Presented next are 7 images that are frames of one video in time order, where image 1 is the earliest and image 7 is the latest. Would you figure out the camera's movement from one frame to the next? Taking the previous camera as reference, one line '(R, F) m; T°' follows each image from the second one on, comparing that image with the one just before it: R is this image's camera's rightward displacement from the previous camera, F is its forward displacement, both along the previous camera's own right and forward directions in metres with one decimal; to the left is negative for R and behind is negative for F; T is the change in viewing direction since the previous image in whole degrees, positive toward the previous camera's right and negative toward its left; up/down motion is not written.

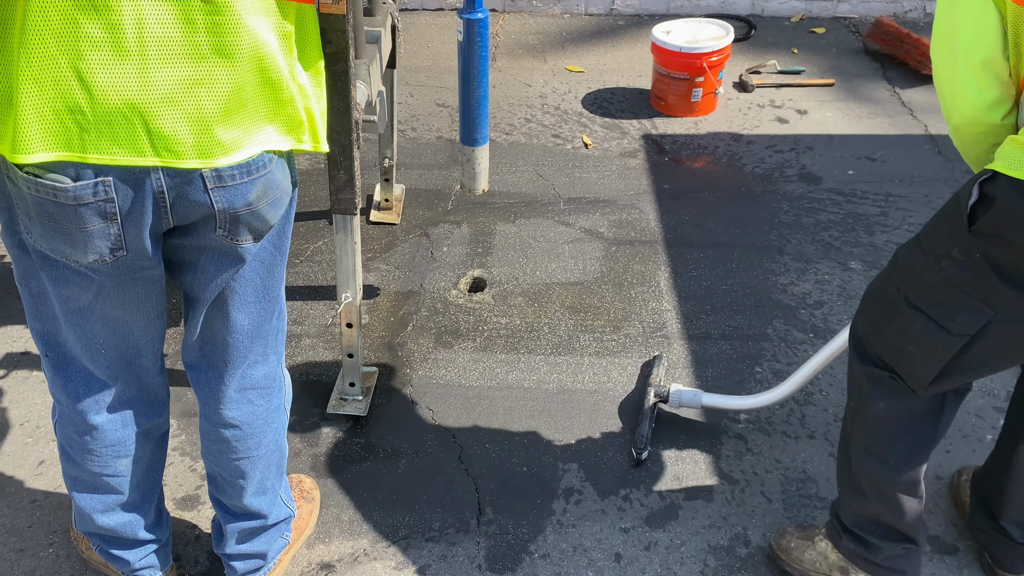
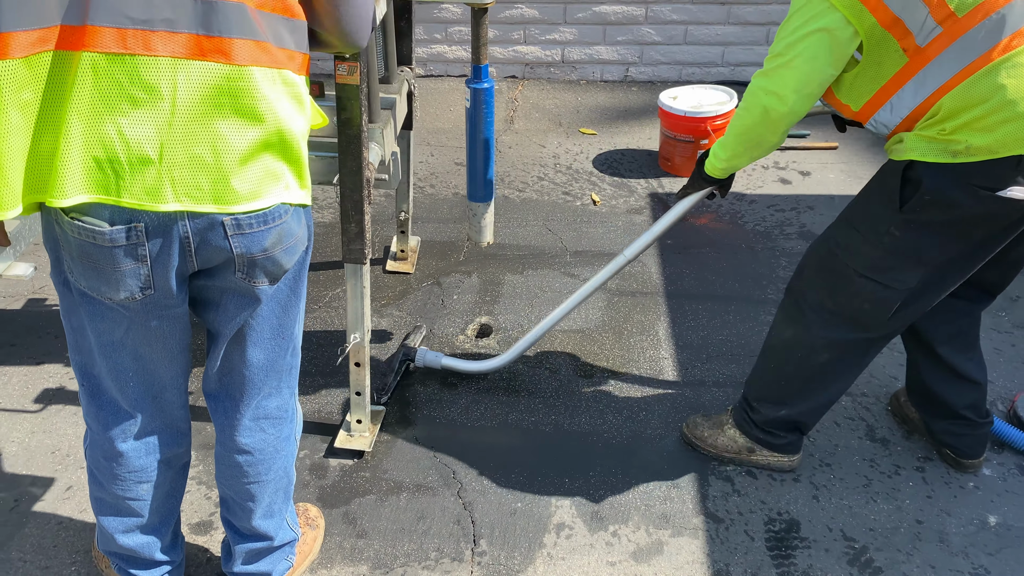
(+0.1, -0.1) m; -2°
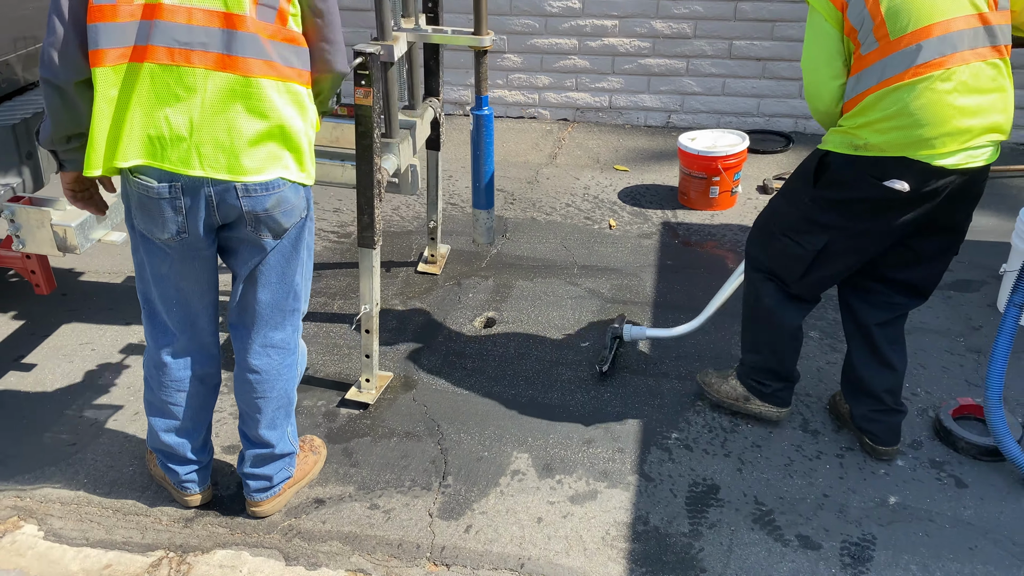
(+0.4, -0.5) m; -7°
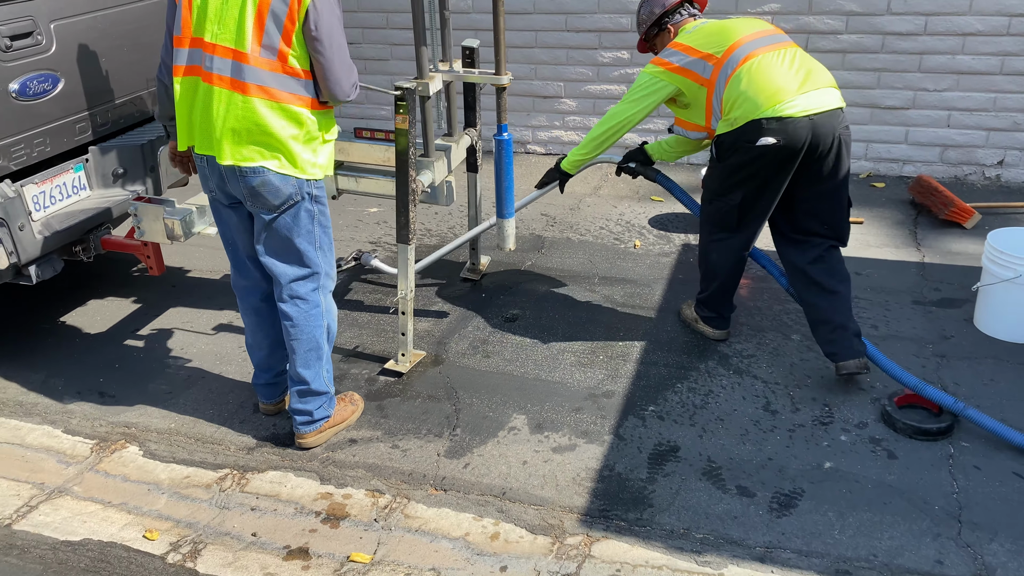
(+0.4, -0.6) m; -7°
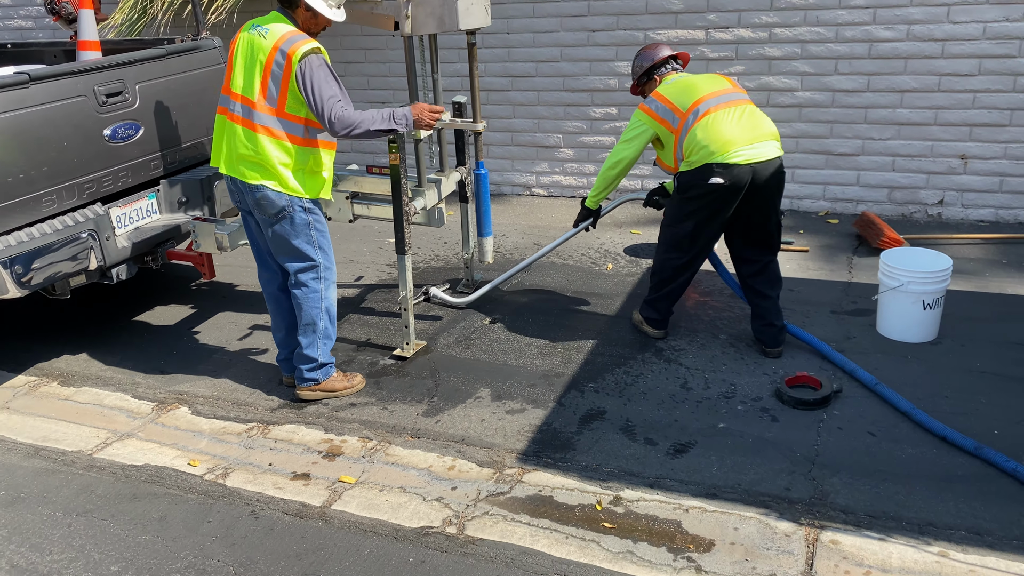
(+0.4, -0.8) m; -4°
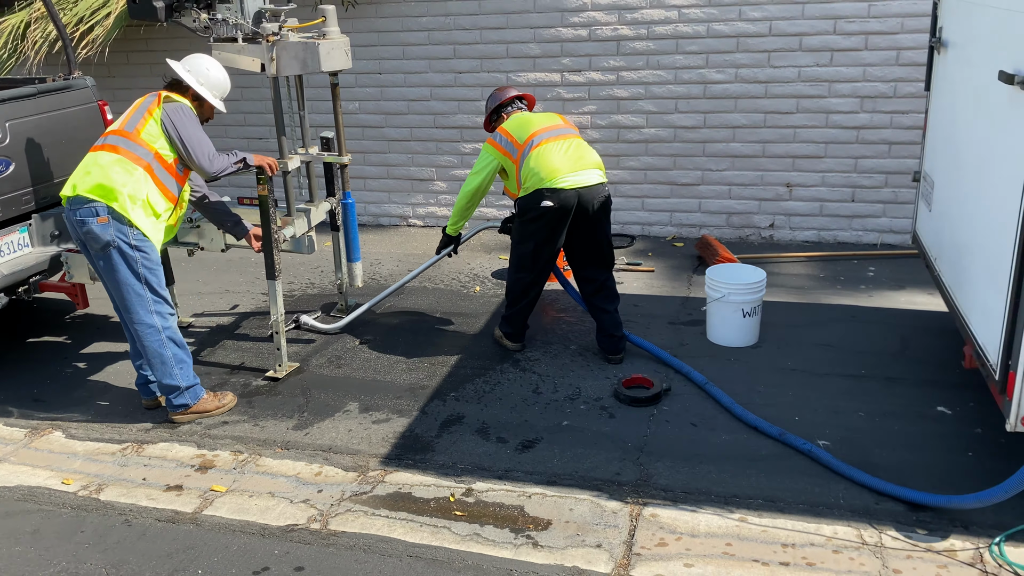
(+0.2, -0.4) m; +7°
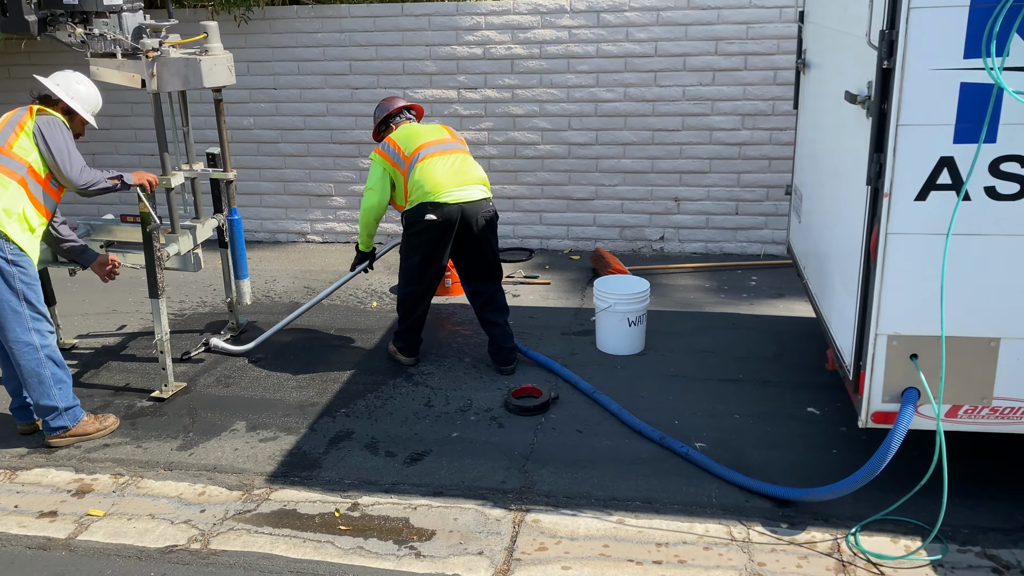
(+0.2, -0.1) m; +5°
